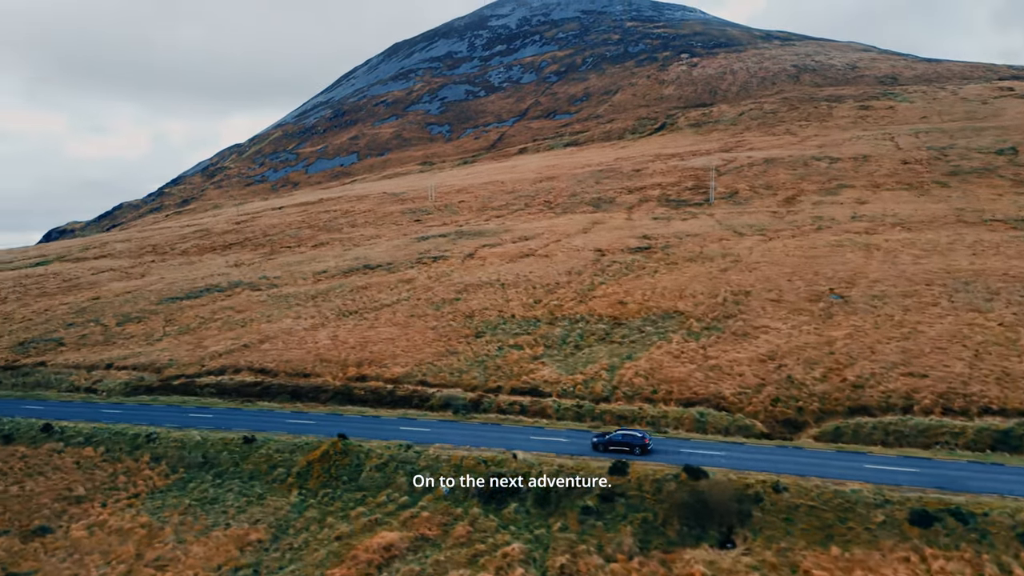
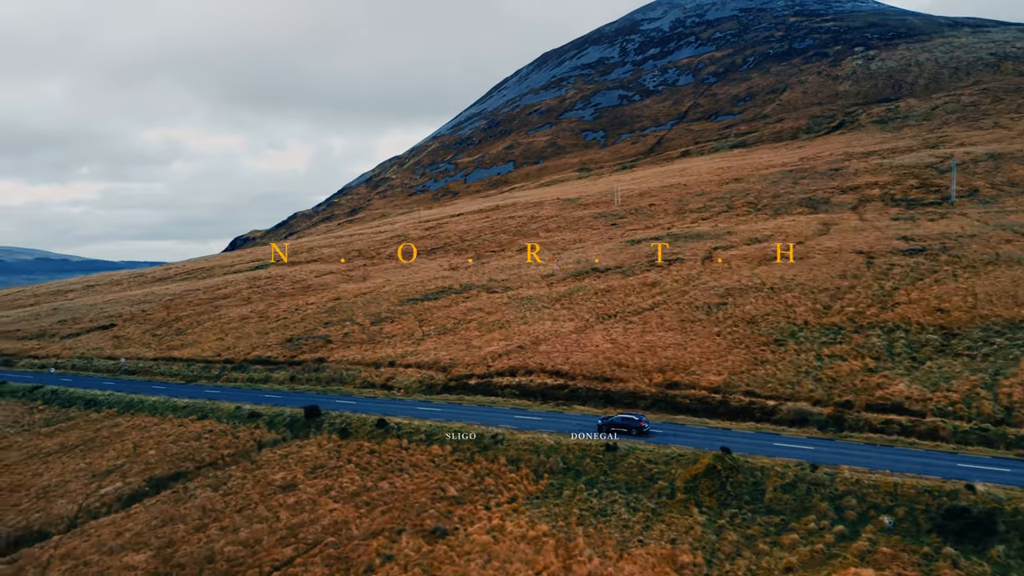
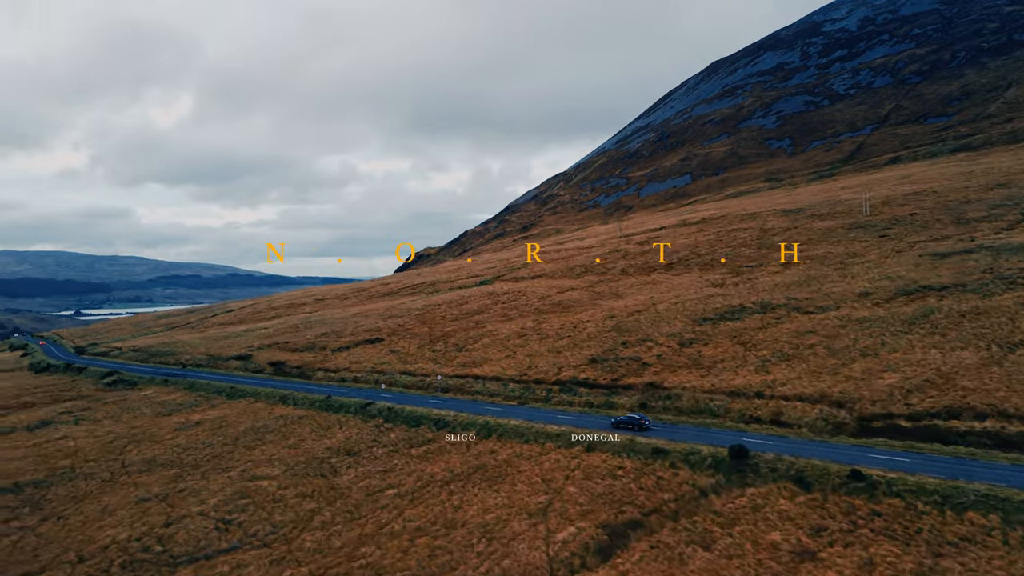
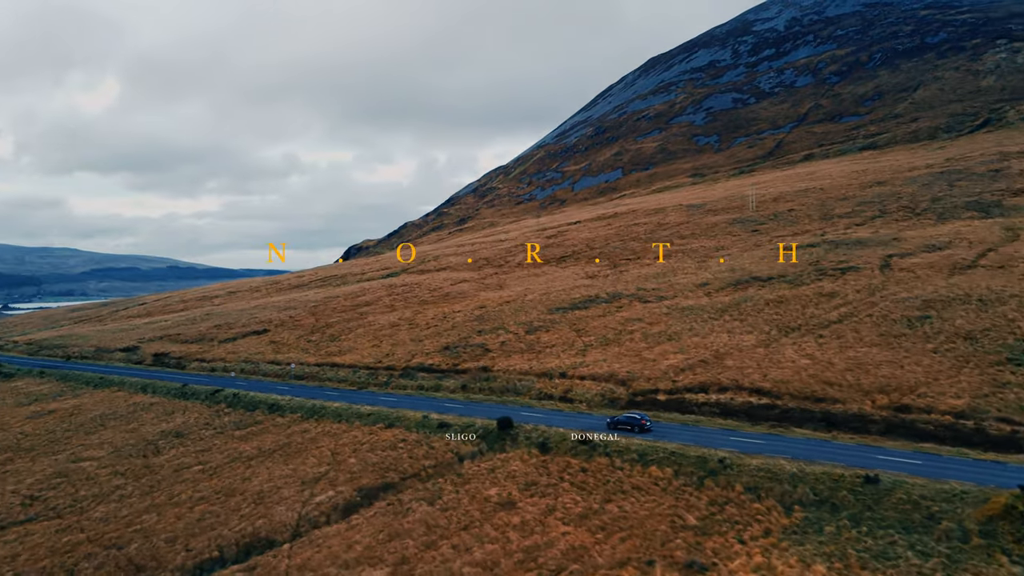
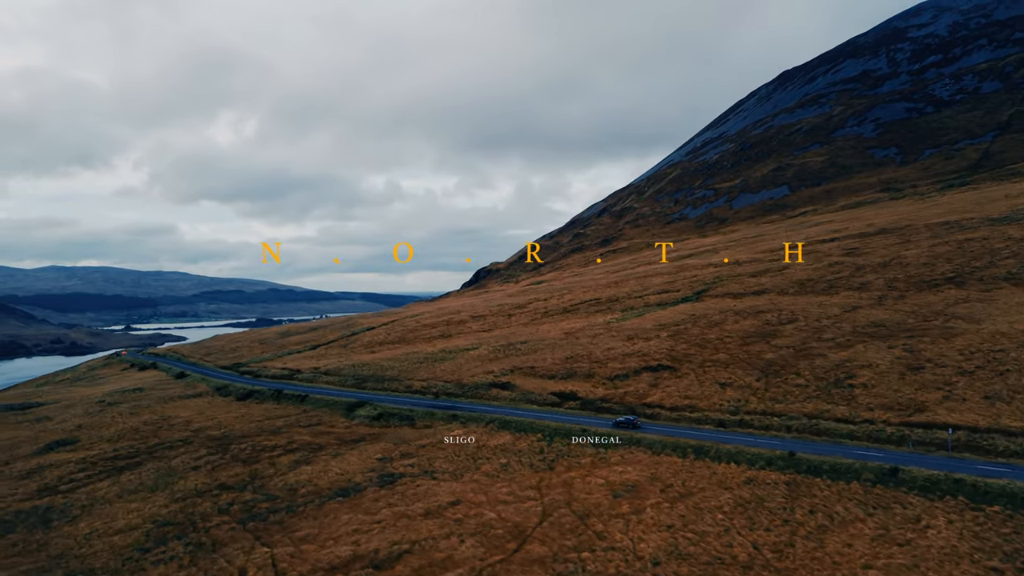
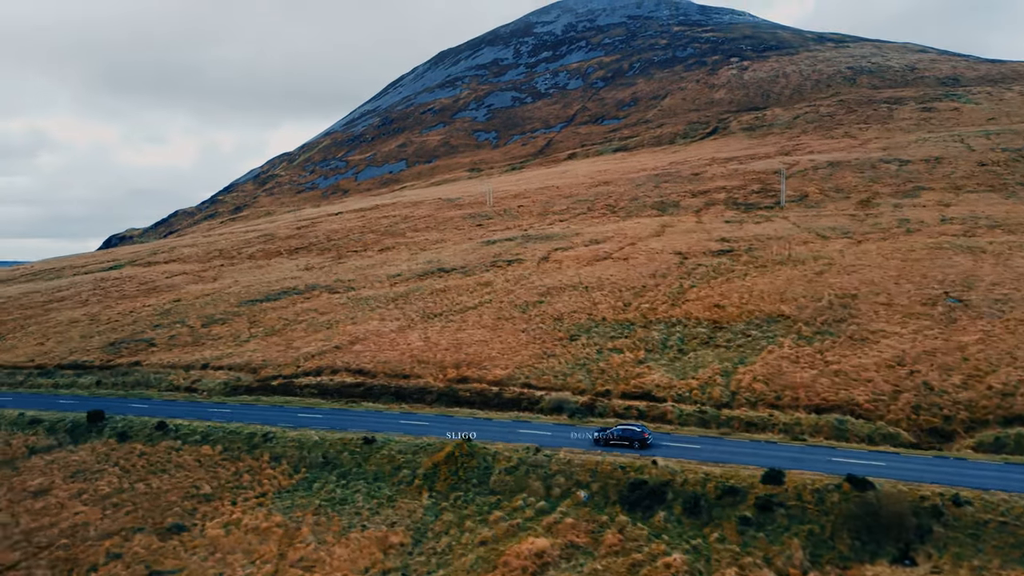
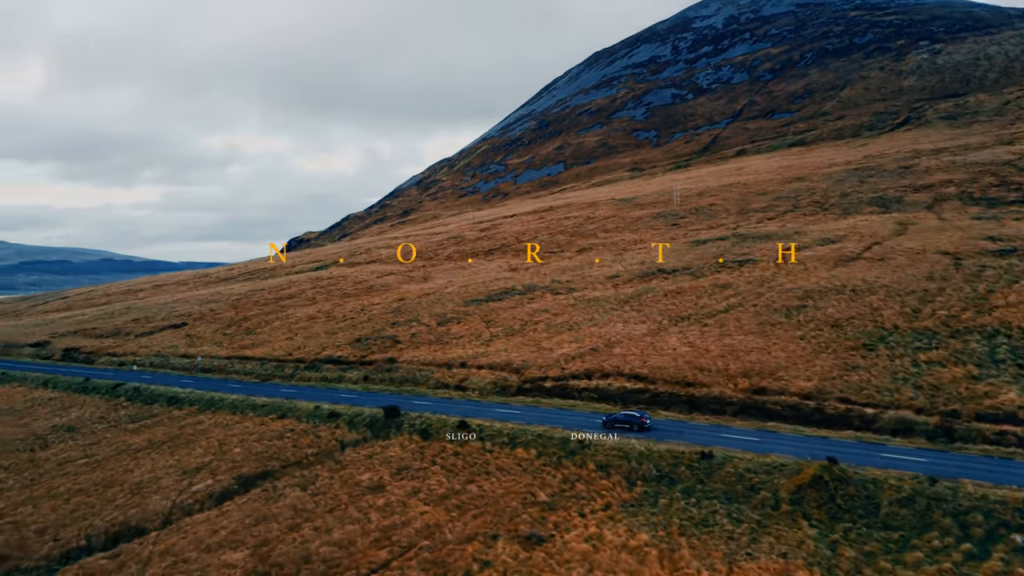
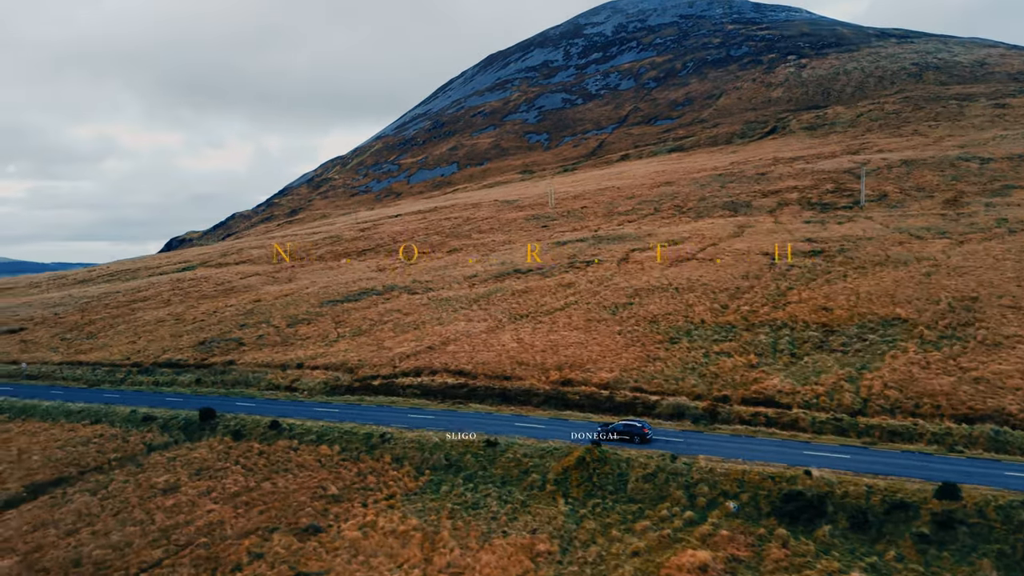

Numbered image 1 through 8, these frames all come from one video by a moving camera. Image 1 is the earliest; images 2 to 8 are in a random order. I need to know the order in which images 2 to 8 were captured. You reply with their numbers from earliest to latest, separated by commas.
6, 8, 2, 7, 4, 3, 5
